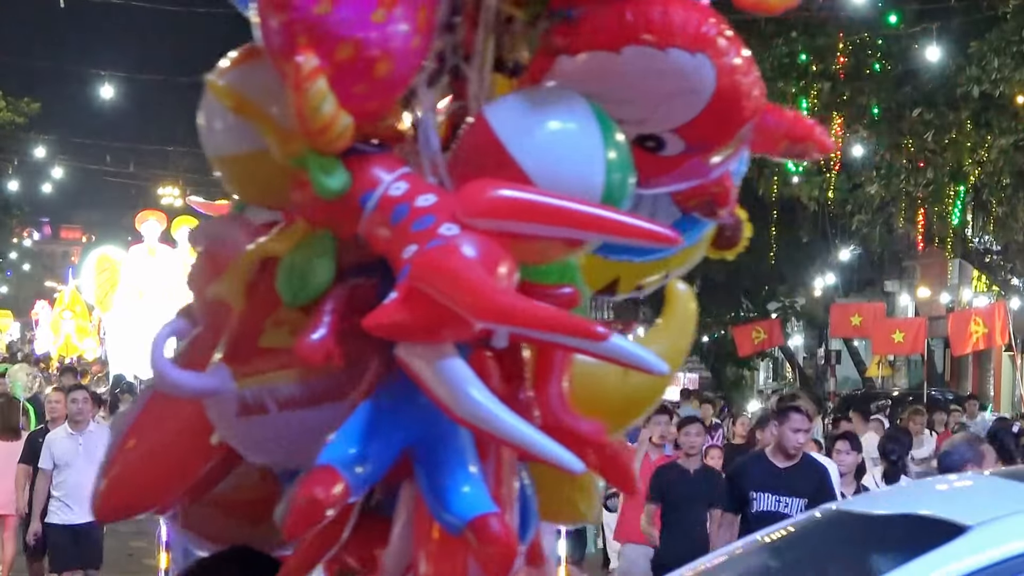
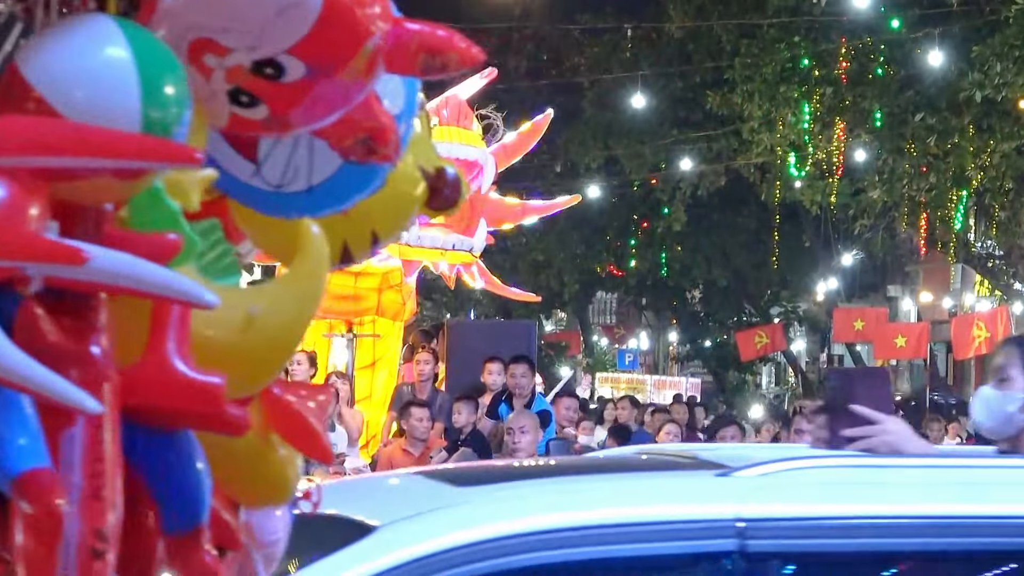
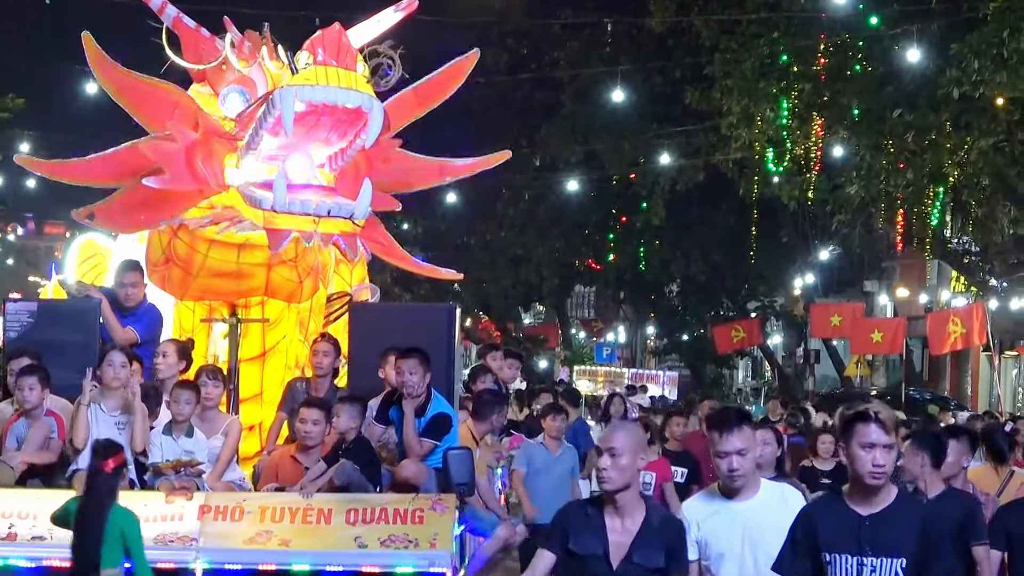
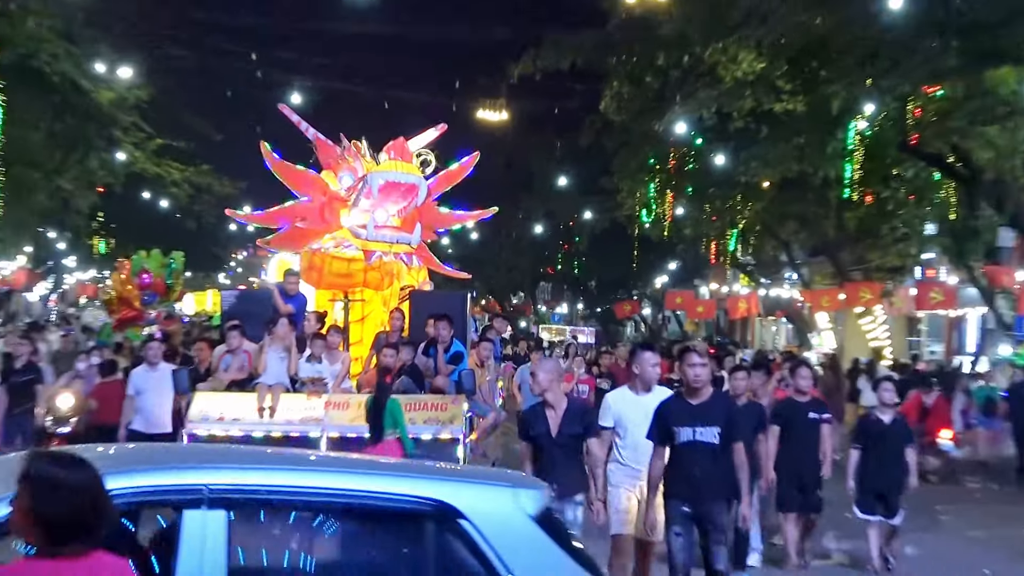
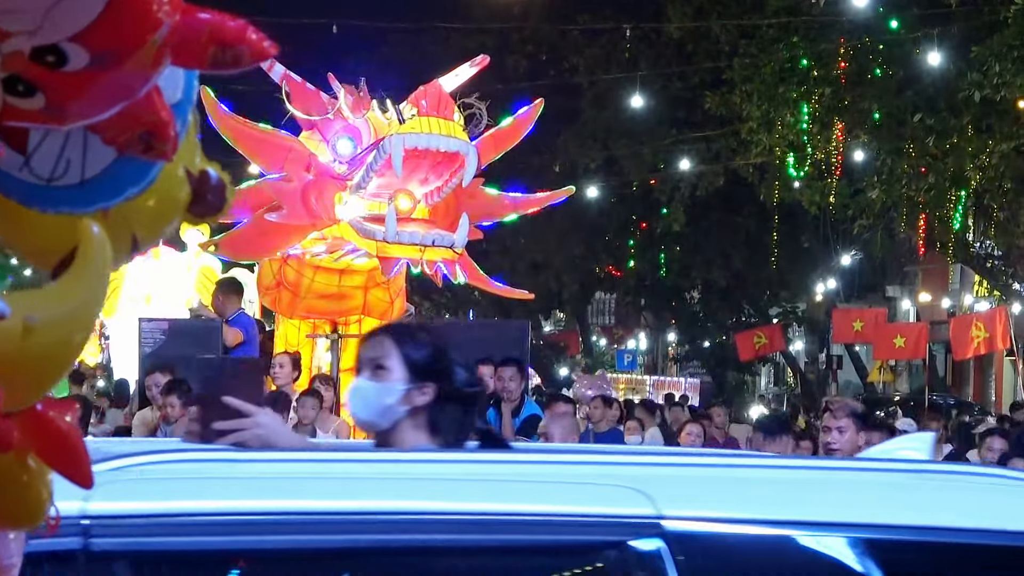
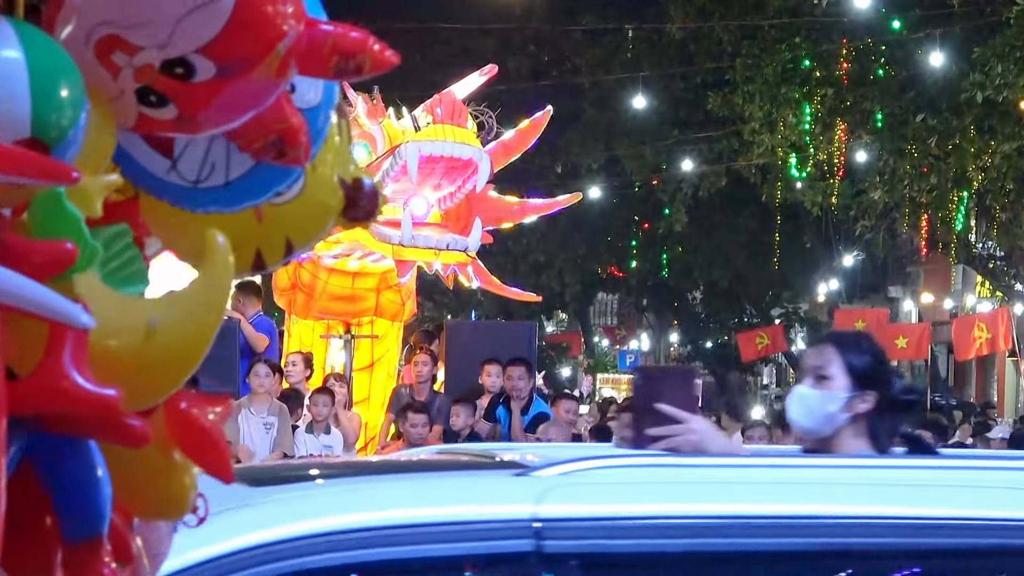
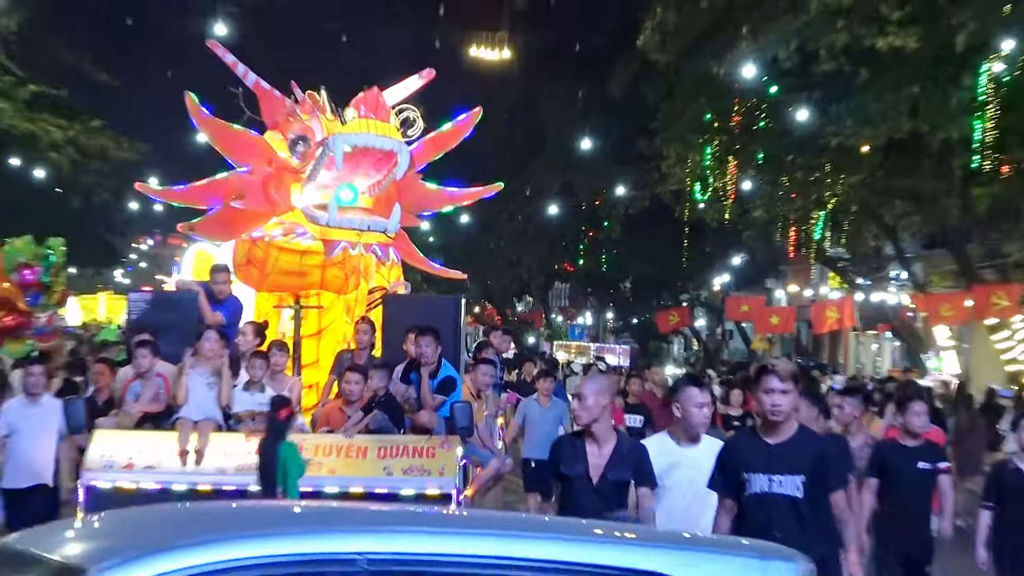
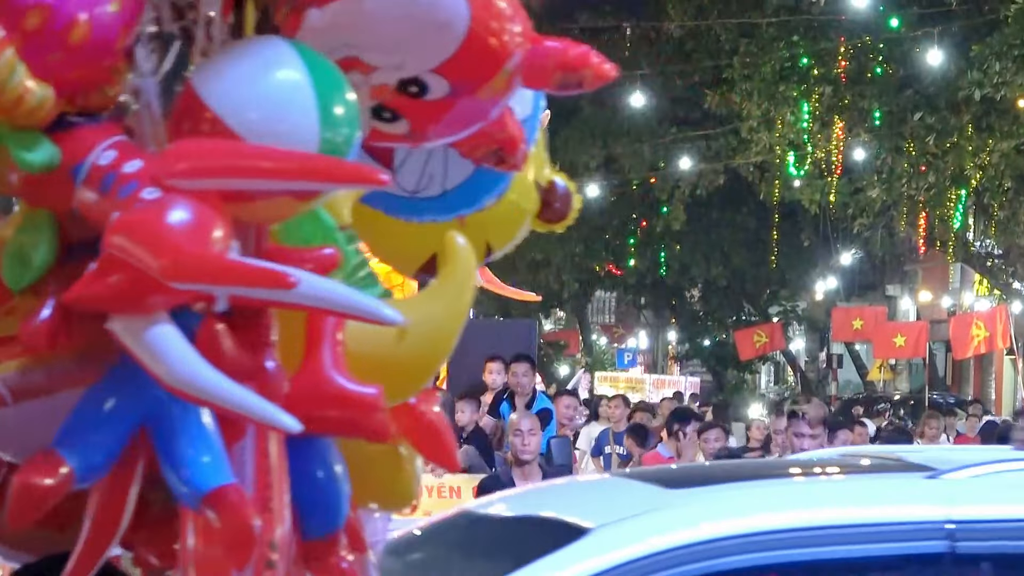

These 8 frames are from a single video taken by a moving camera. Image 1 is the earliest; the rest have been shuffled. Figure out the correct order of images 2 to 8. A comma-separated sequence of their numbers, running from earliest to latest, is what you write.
8, 2, 6, 5, 3, 7, 4
